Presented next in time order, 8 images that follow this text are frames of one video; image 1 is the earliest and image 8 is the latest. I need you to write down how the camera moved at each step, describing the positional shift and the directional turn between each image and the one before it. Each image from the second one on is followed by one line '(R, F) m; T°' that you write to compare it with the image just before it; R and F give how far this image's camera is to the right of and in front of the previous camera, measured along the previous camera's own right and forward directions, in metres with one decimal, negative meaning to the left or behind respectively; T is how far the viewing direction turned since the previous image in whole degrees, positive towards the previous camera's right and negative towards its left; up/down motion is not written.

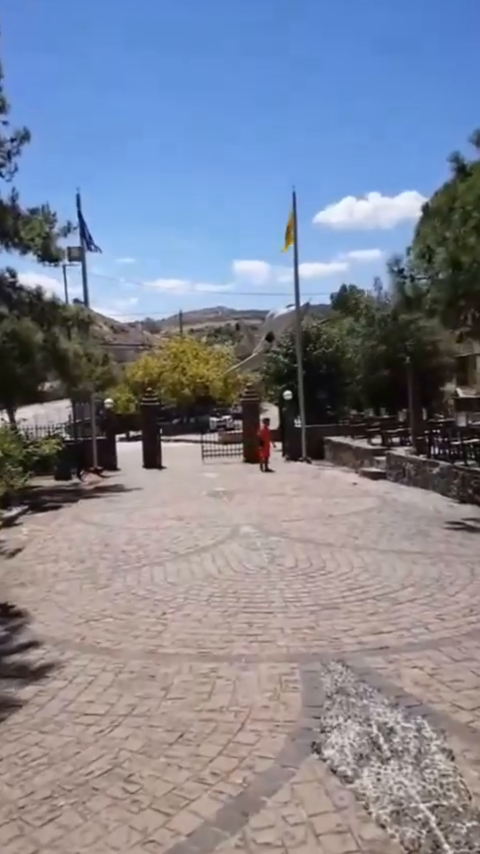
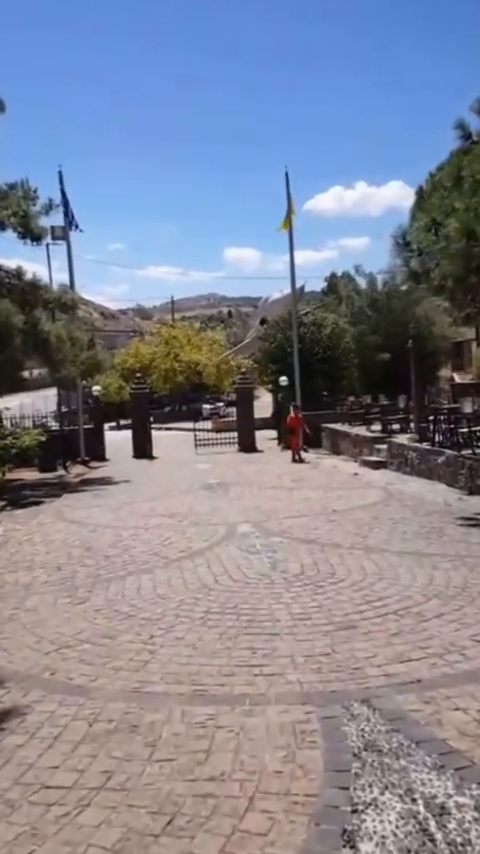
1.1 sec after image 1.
(0.0, +1.0) m; +1°
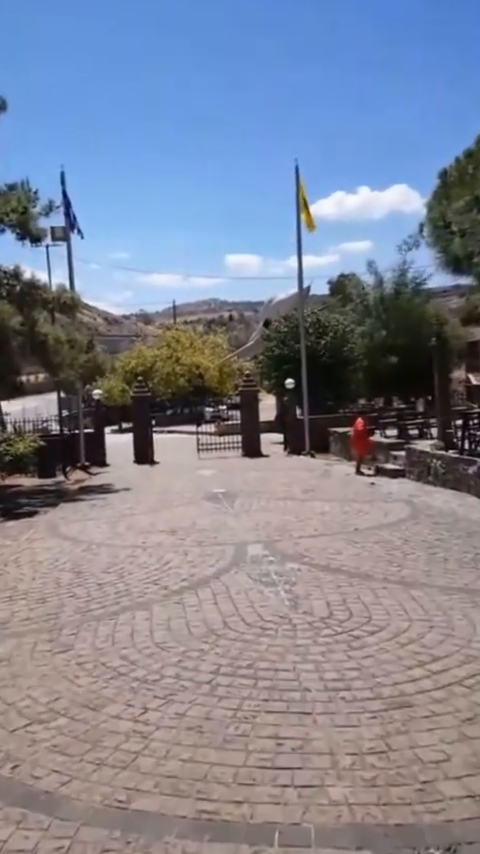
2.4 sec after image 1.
(-0.1, +1.3) m; 0°
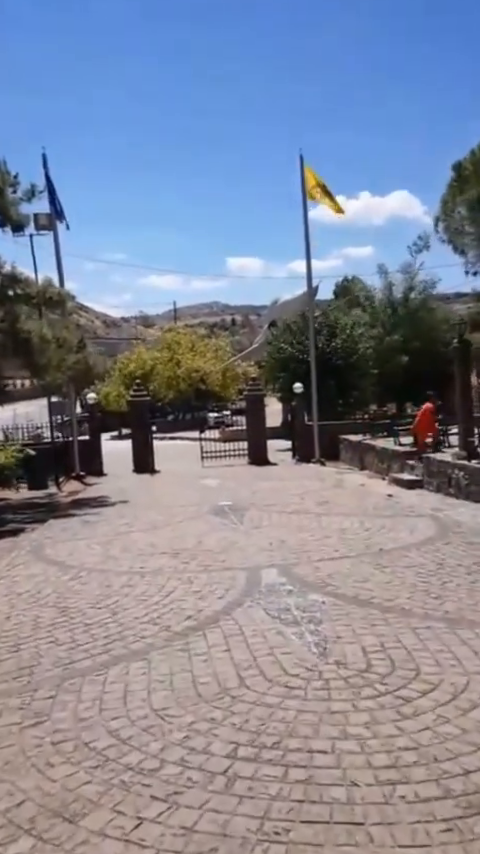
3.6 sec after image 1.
(-0.1, +1.1) m; 0°
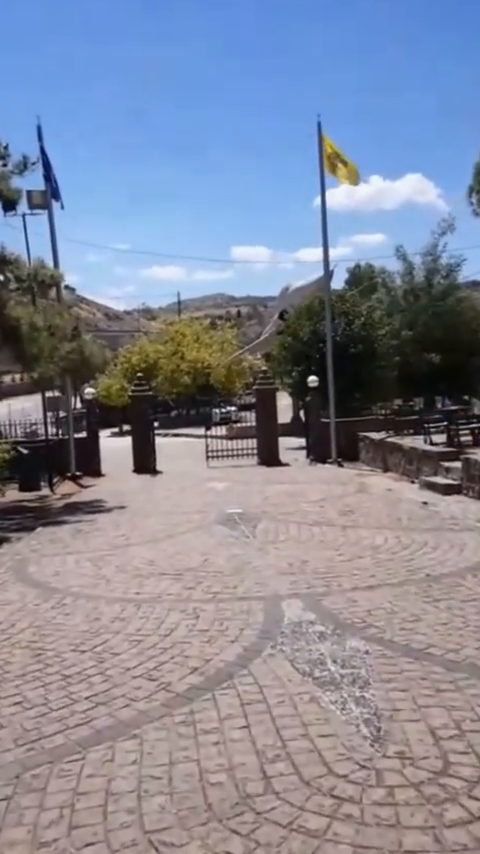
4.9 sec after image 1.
(-0.1, +1.4) m; 0°
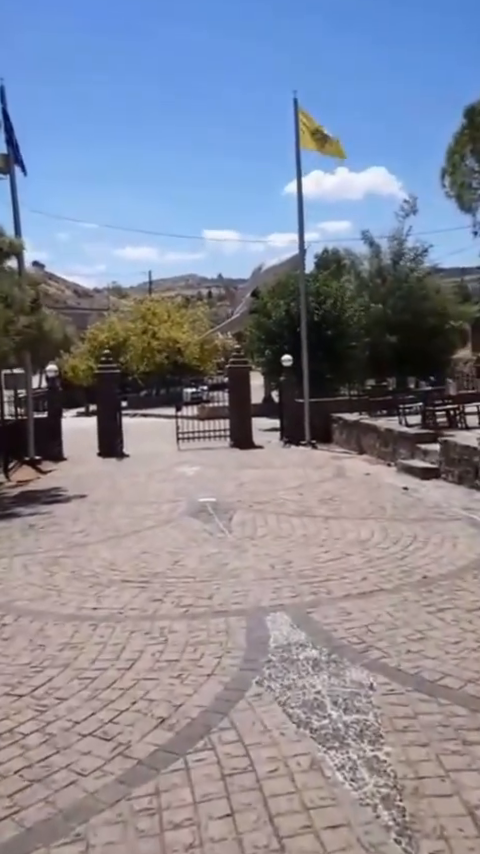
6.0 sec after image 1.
(0.0, +1.1) m; +2°
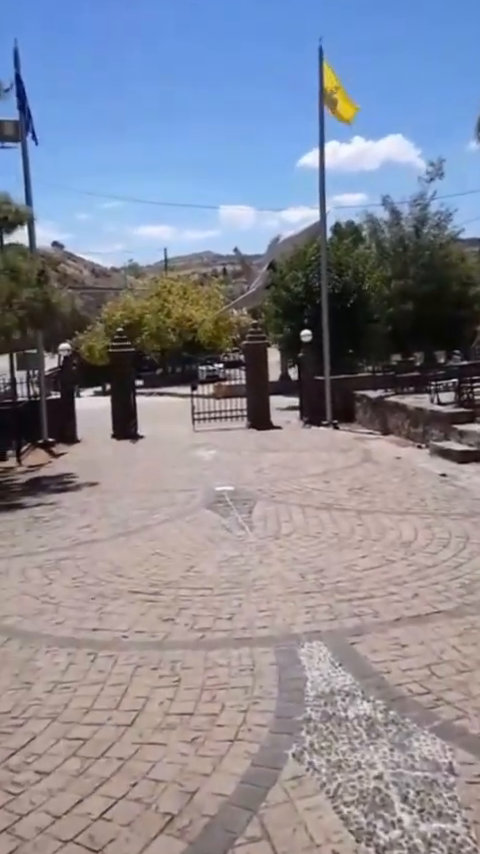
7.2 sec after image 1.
(-0.1, +1.1) m; -1°
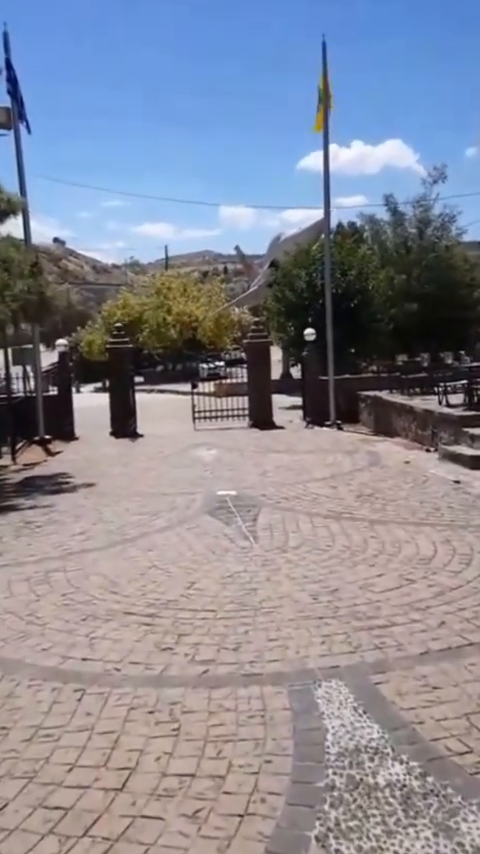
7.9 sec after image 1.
(-0.1, +0.6) m; 0°
